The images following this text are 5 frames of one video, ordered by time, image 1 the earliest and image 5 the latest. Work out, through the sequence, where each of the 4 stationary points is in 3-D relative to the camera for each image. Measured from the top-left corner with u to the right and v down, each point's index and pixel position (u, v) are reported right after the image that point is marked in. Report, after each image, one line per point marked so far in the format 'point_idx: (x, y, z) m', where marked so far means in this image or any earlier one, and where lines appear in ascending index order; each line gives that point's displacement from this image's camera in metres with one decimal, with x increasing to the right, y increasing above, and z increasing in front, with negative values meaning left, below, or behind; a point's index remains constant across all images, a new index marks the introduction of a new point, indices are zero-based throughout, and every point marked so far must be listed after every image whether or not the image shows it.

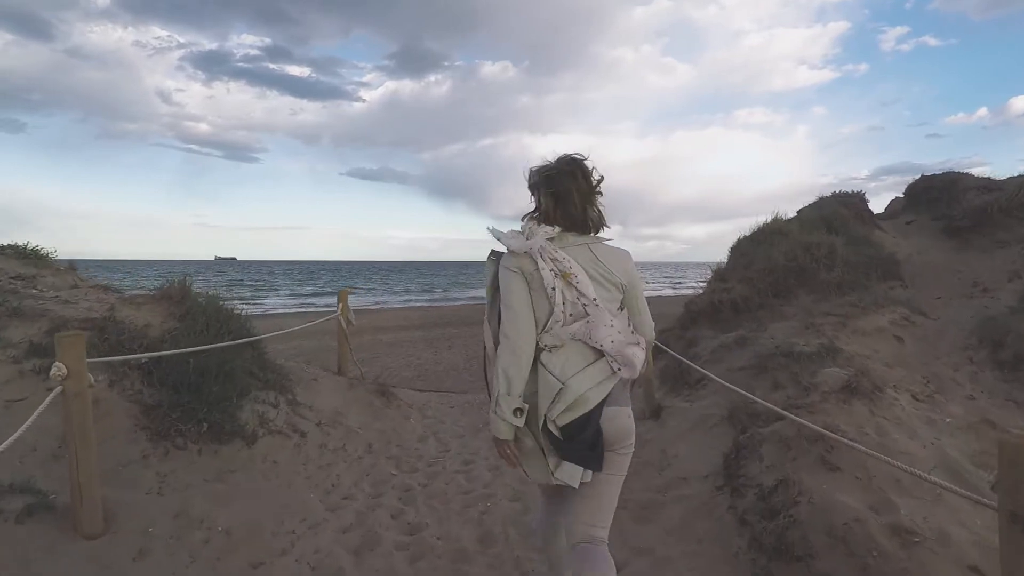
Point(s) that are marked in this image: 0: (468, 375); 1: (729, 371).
0: (-1.0, -2.0, +13.4) m
1: (+1.8, -0.7, +4.7) m
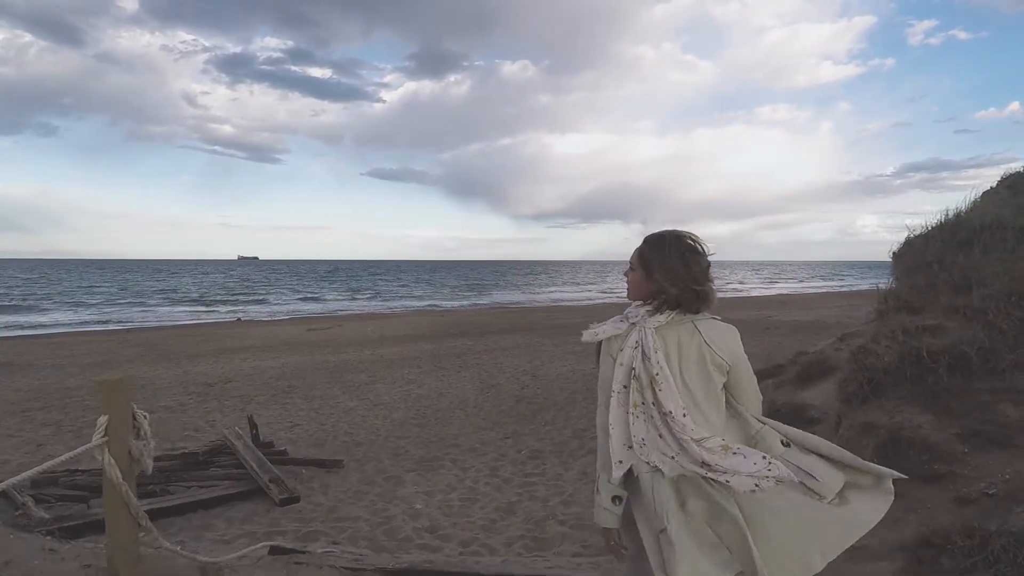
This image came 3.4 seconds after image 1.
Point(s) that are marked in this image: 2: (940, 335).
0: (-0.6, -2.3, +10.1) m
1: (+1.9, -1.0, +1.3) m
2: (+3.2, -0.3, +4.2) m
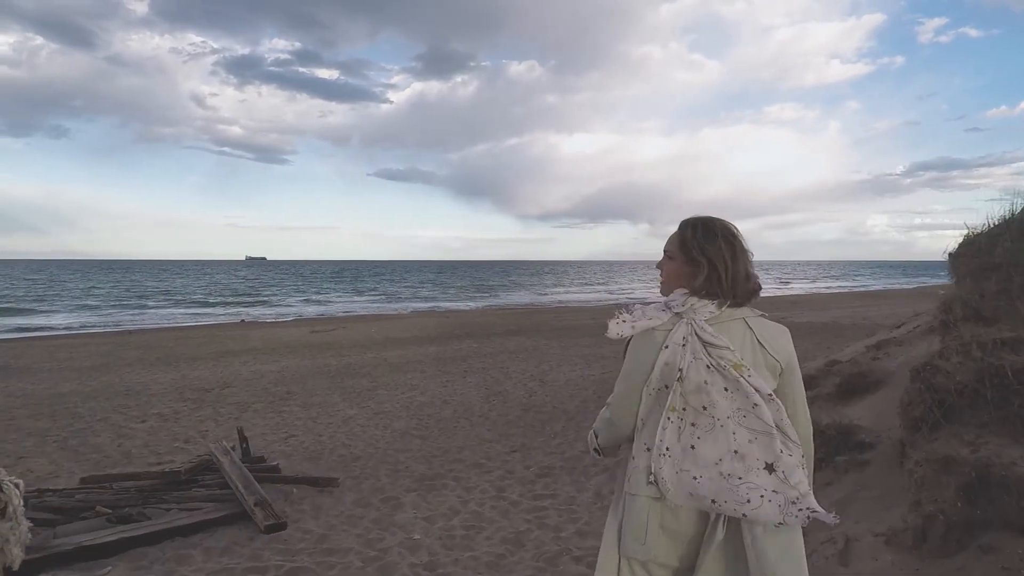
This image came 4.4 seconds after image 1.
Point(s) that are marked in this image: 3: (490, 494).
0: (-0.5, -2.3, +9.5) m
1: (+2.0, -1.0, +0.7) m
2: (+3.2, -0.4, +3.6) m
3: (-0.3, -2.3, +6.4) m
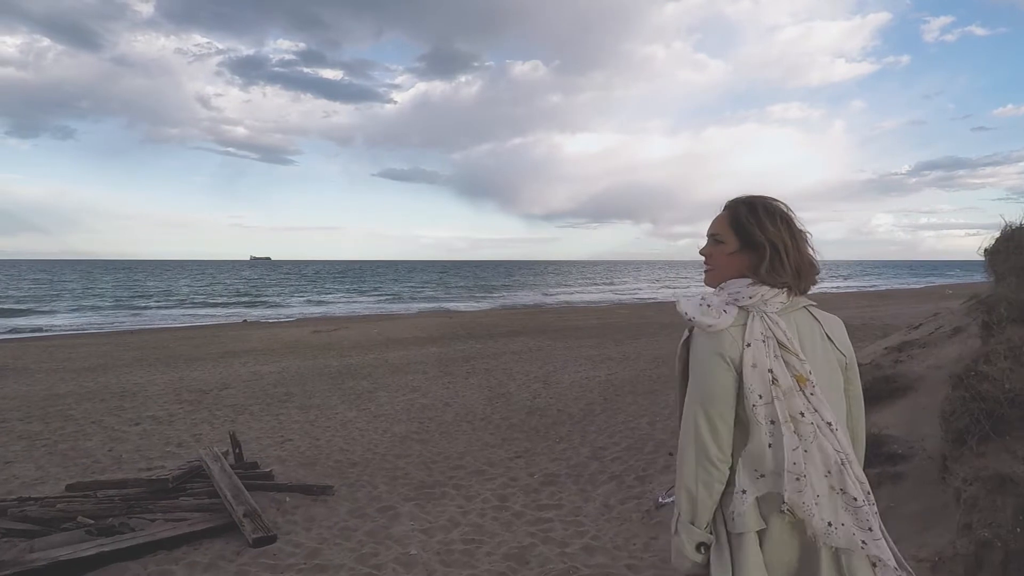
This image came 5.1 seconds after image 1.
0: (-0.4, -2.3, +9.2) m
1: (+2.0, -1.0, +0.4) m
2: (+3.2, -0.4, +3.2) m
3: (-0.2, -2.3, +6.1) m
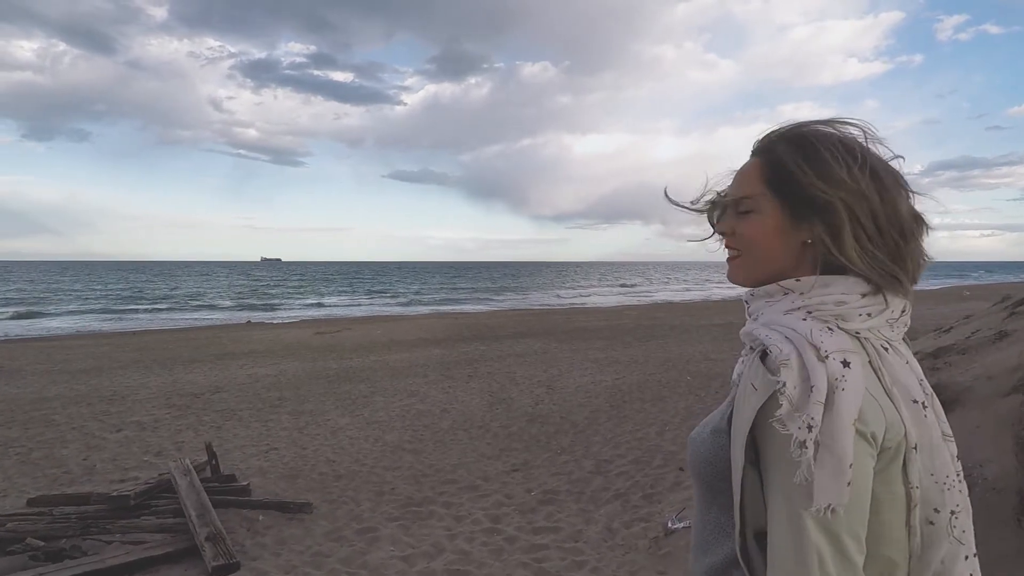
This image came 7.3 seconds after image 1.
0: (-0.4, -2.3, +8.6) m
1: (+1.8, -1.0, -0.2) m
2: (+3.1, -0.4, +2.6) m
3: (-0.3, -2.3, +5.5) m
